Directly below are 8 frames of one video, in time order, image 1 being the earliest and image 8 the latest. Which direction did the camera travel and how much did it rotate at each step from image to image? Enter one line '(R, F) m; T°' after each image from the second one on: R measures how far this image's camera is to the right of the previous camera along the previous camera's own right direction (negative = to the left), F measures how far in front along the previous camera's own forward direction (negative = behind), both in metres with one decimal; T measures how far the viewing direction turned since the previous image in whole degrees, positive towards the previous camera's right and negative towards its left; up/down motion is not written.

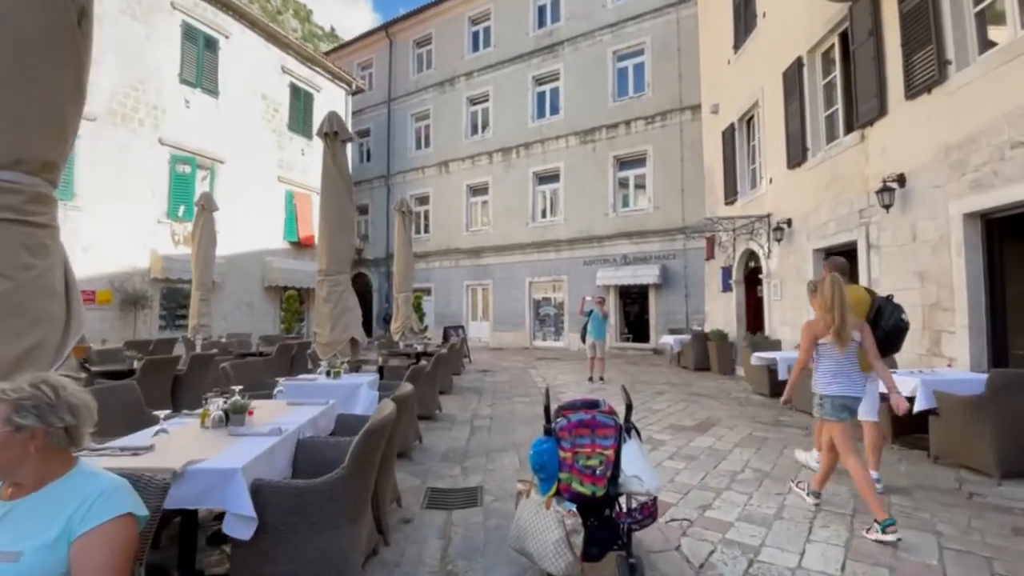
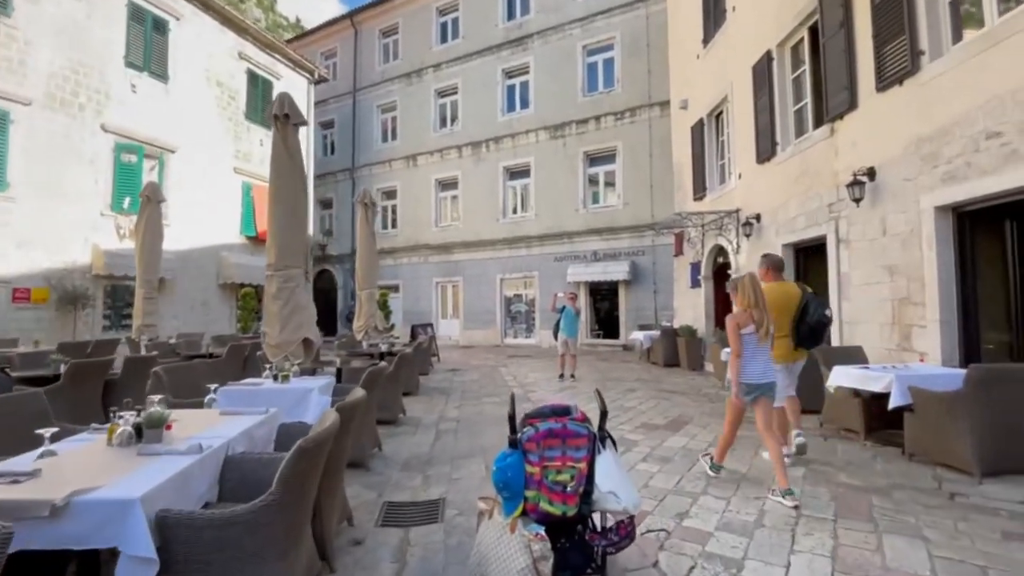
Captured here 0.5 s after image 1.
(+0.1, +0.3) m; +3°
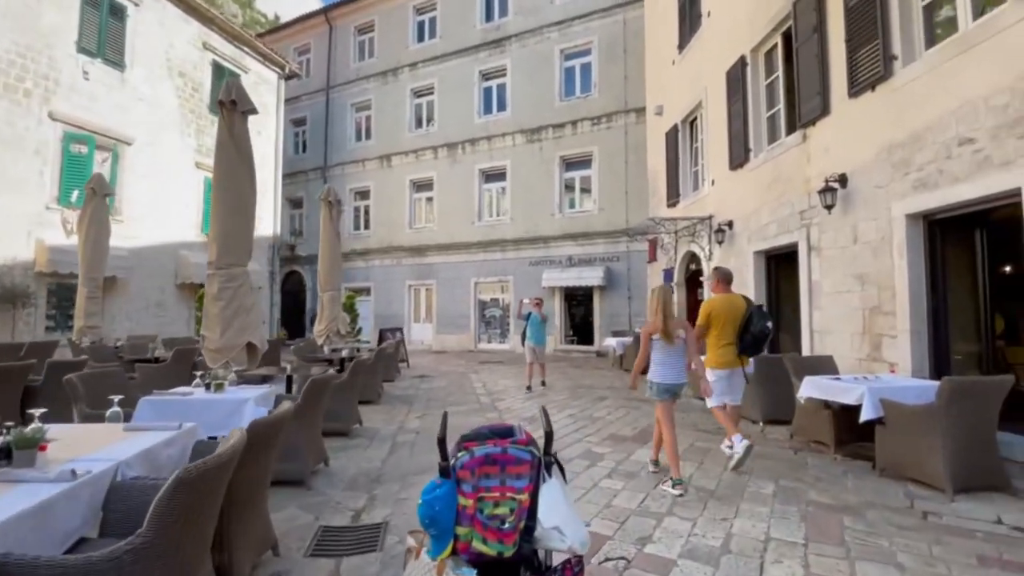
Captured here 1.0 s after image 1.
(+0.2, +0.3) m; +3°
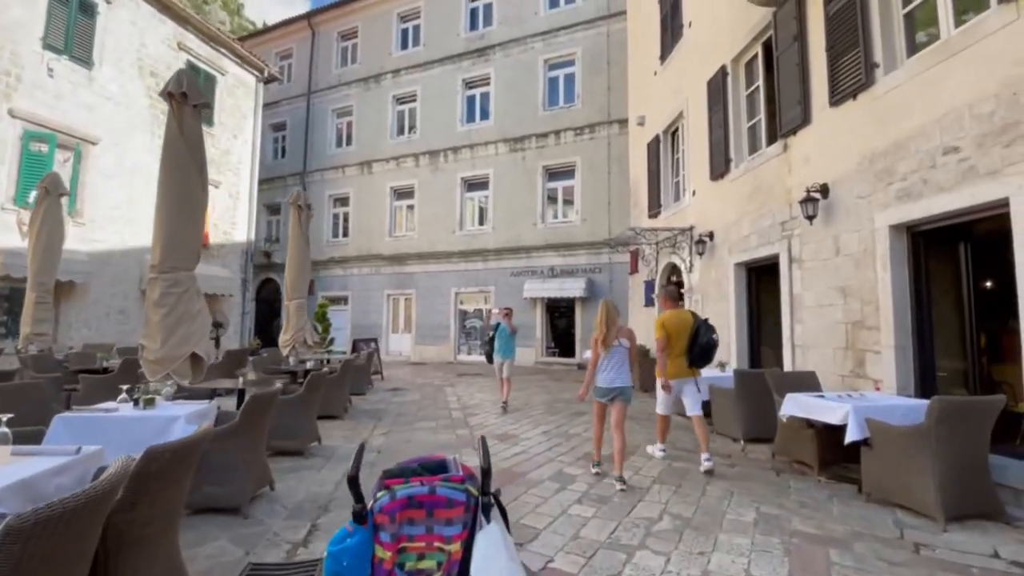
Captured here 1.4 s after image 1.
(+0.2, +0.3) m; +2°
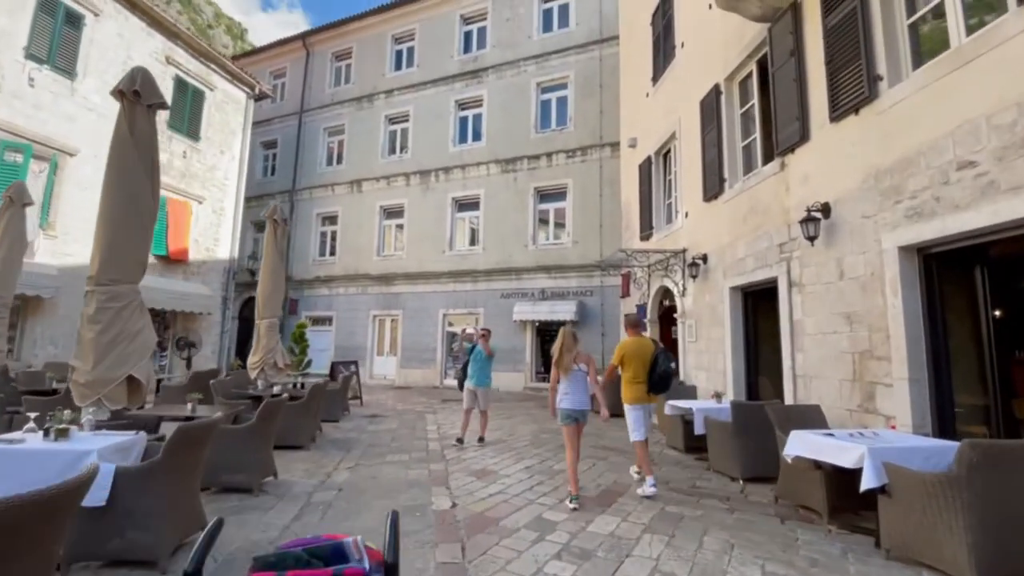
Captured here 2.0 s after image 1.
(+0.2, +0.4) m; +1°
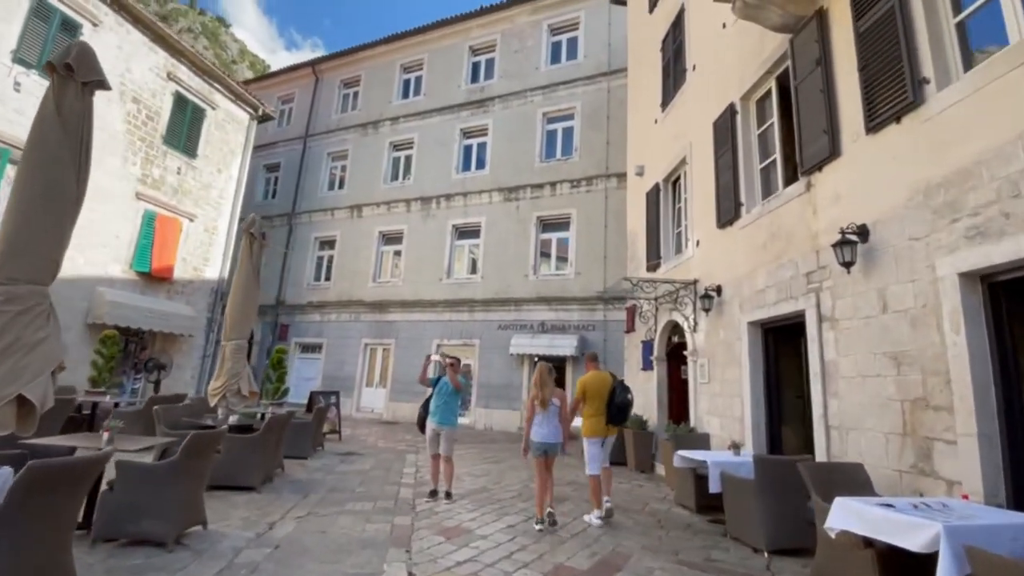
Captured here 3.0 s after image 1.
(+0.2, +0.7) m; -1°
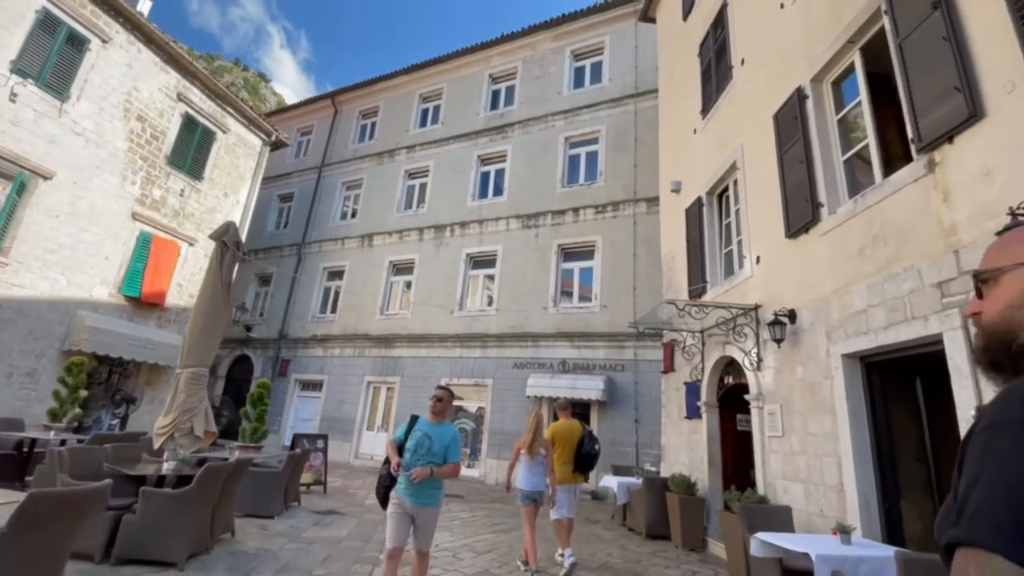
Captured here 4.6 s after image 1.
(0.0, +1.4) m; -2°
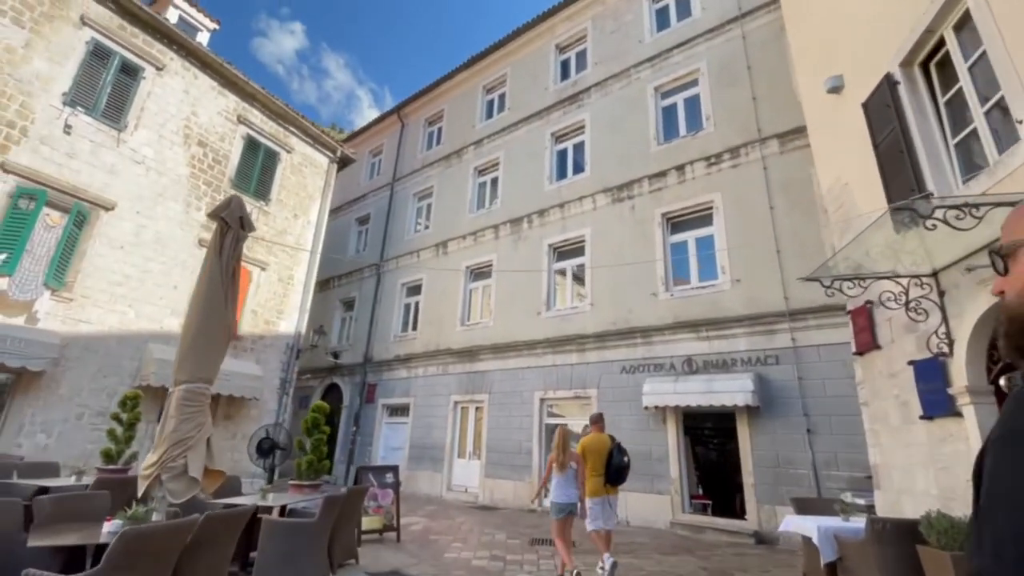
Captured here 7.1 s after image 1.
(-0.1, +2.2) m; -11°
